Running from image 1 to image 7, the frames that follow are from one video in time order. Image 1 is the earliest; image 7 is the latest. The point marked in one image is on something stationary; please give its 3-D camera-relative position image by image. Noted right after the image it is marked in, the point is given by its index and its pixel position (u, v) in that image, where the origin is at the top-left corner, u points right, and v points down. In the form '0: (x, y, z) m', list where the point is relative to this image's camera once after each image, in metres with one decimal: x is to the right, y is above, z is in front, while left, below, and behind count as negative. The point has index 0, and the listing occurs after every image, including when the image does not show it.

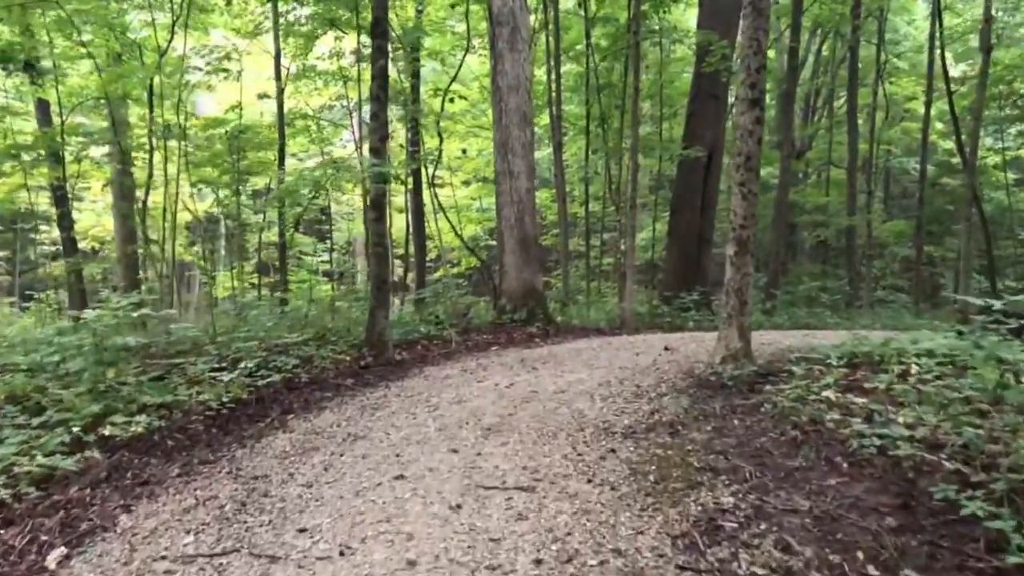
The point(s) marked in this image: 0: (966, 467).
0: (+2.3, -0.9, +4.1) m
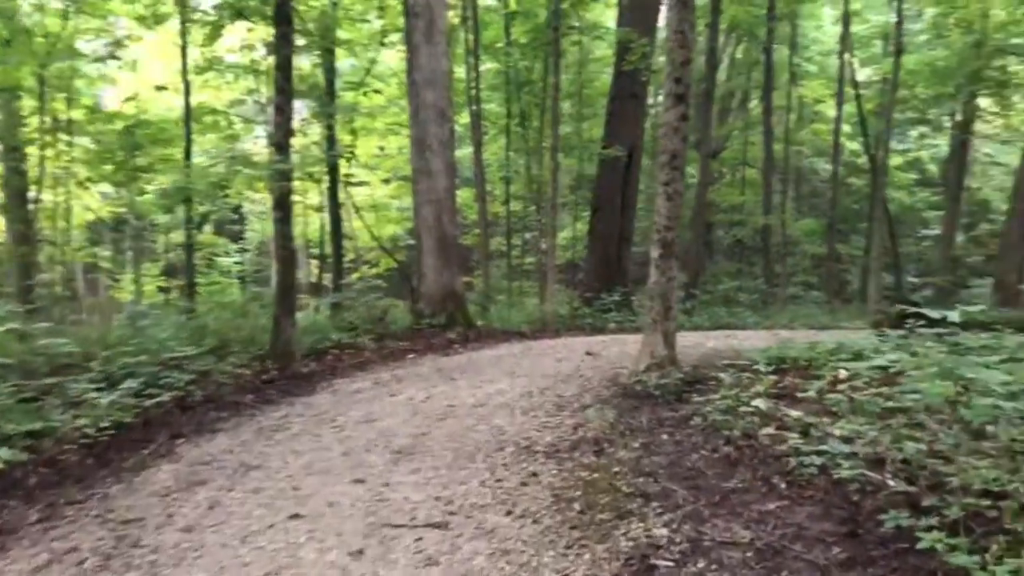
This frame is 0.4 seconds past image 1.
0: (+1.8, -0.9, +3.9) m
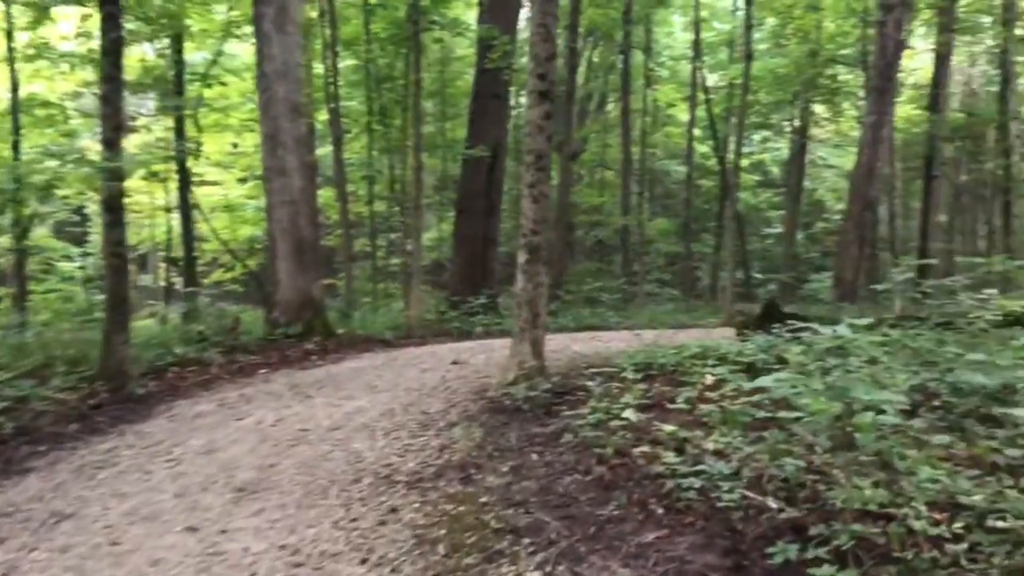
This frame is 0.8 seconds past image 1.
0: (+1.2, -1.0, +3.7) m
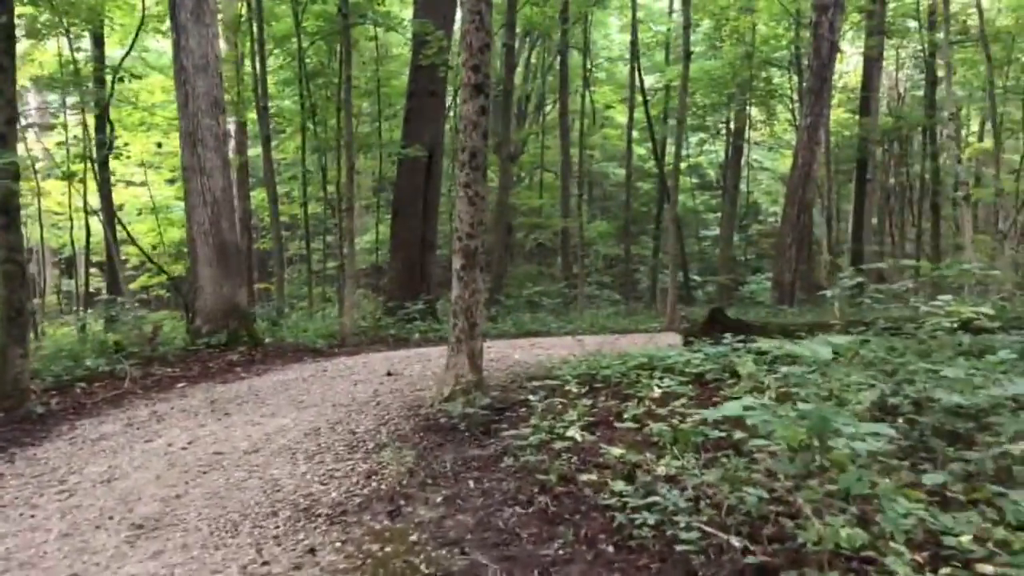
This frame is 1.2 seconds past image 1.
0: (+1.0, -1.0, +3.3) m
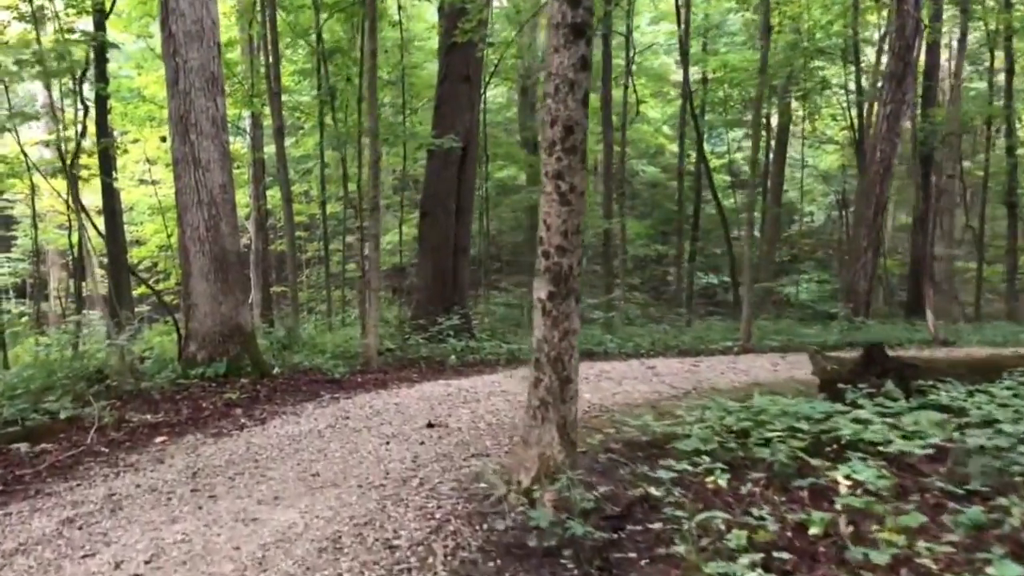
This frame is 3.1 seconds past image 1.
0: (+1.5, -1.2, +1.3) m
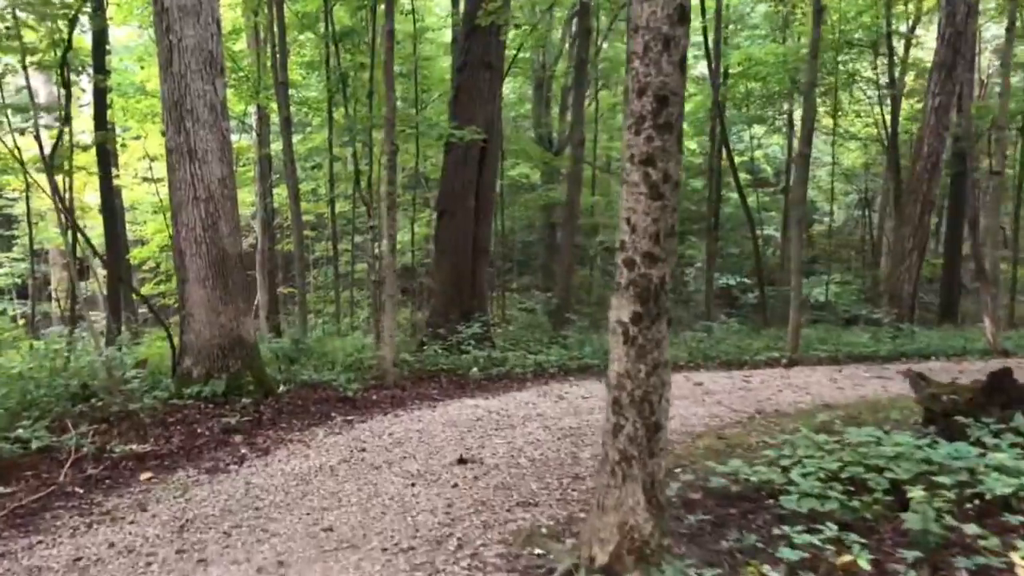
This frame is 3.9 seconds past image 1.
0: (+1.7, -1.3, +0.3) m
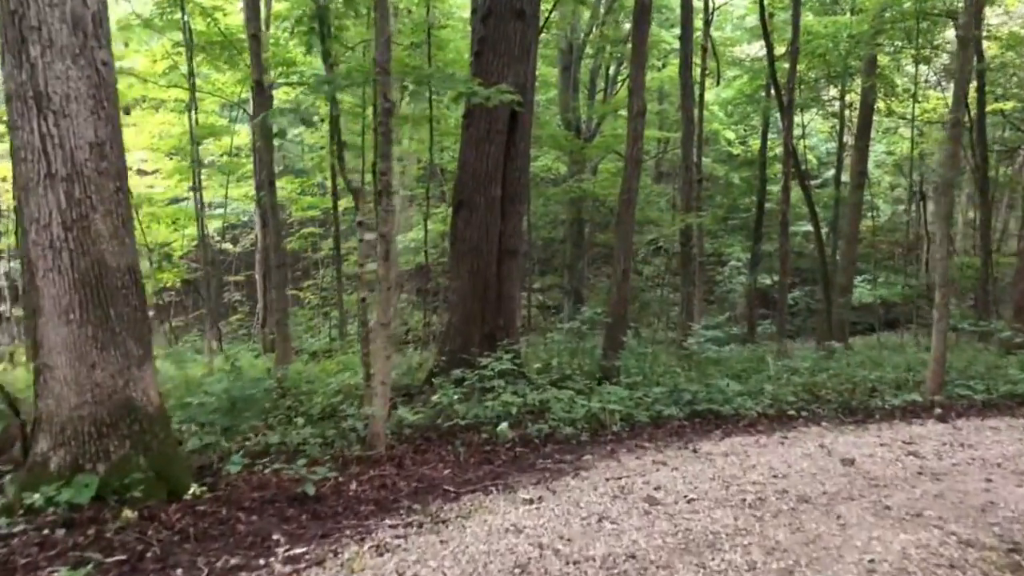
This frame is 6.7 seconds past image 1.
0: (+1.9, -1.5, -2.7) m
